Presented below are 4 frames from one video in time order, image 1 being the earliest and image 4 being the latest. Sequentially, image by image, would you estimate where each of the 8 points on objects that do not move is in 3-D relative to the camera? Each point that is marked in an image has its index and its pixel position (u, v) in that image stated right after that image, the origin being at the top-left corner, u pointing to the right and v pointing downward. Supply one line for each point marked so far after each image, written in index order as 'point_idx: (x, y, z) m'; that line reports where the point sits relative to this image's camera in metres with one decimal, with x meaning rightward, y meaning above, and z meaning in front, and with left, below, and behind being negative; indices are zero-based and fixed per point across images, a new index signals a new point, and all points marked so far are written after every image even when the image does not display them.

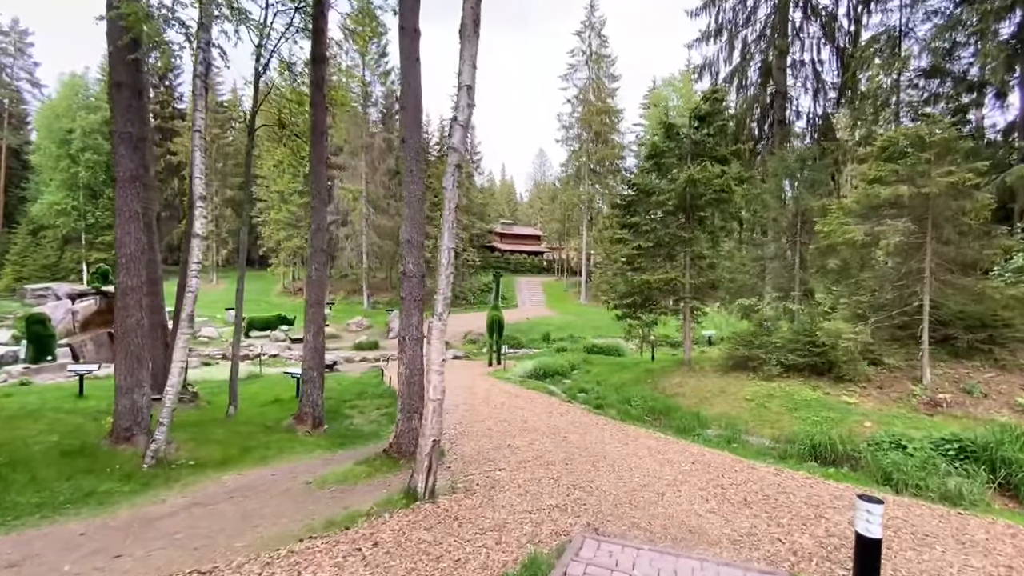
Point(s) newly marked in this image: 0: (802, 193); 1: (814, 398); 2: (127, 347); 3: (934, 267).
0: (+8.5, +2.7, +13.9) m
1: (+6.0, -2.2, +9.3) m
2: (-5.5, -0.8, +6.7) m
3: (+8.2, +0.4, +9.1) m
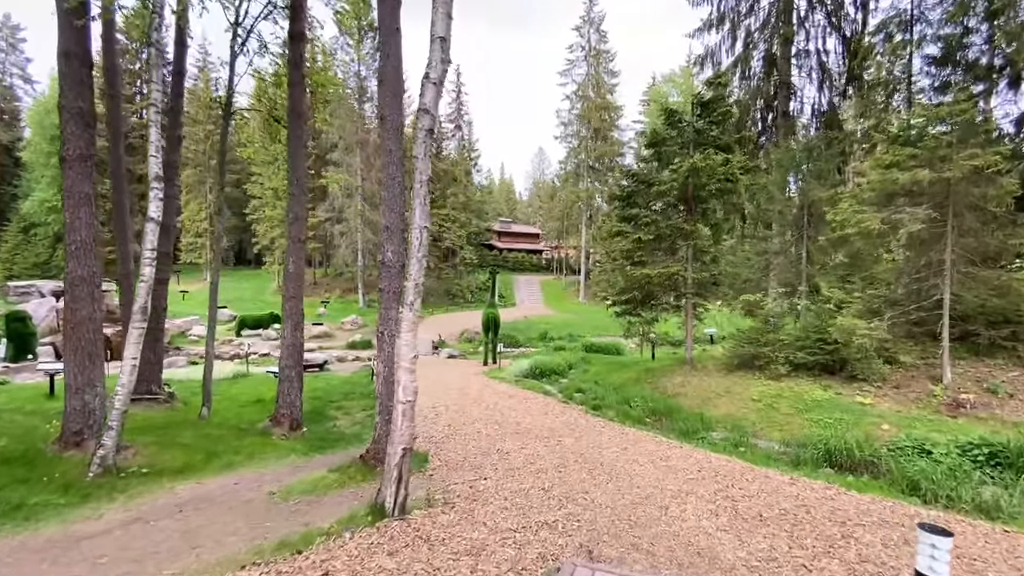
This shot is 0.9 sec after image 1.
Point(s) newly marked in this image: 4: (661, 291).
0: (+8.3, +2.9, +13.3) m
1: (+5.8, -2.0, +8.7) m
2: (-5.6, -0.7, +6.1) m
3: (+8.0, +0.5, +8.5) m
4: (+4.0, -0.1, +12.5) m
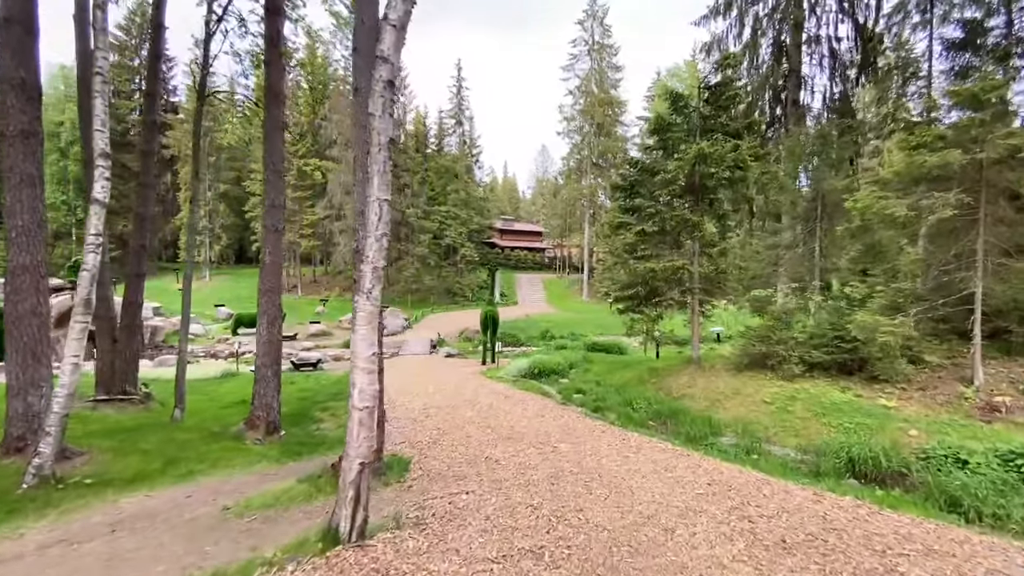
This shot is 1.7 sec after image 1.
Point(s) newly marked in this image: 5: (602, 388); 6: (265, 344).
0: (+8.3, +3.0, +12.6) m
1: (+5.7, -1.9, +8.0) m
2: (-5.8, -0.6, +5.5) m
3: (+7.9, +0.7, +7.8) m
4: (+3.9, 0.0, +11.9) m
5: (+2.1, -2.3, +11.1) m
6: (-4.1, -1.0, +7.9) m
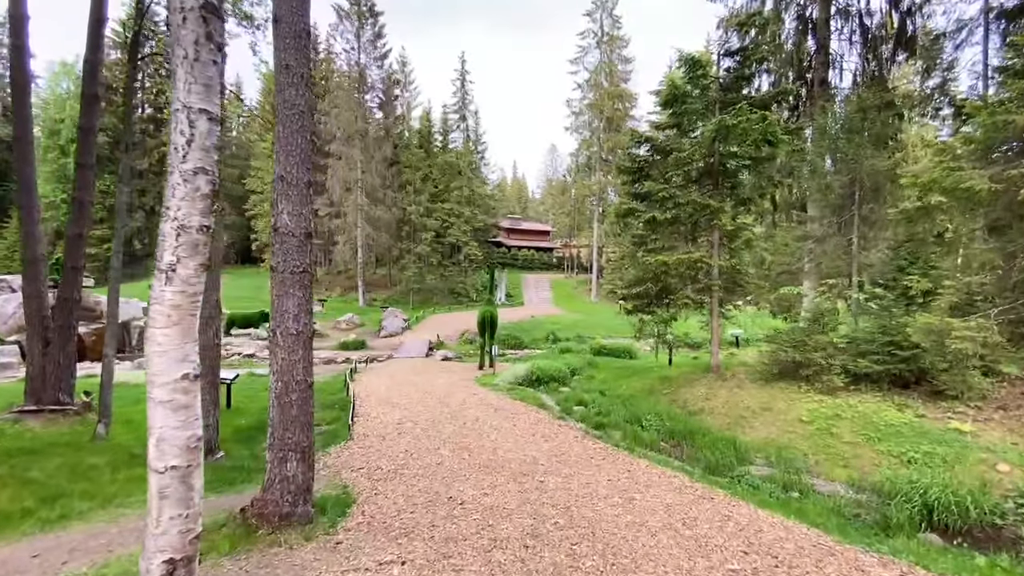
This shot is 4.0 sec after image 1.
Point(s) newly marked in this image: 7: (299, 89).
0: (+8.1, +3.0, +11.0) m
1: (+5.4, -1.9, +6.5) m
2: (-6.1, -0.5, +4.2) m
3: (+7.6, +0.7, +6.3) m
4: (+3.7, +0.1, +10.4) m
5: (+1.9, -2.3, +9.6) m
6: (-4.4, -0.9, +6.6) m
7: (-2.0, +1.9, +4.4) m
